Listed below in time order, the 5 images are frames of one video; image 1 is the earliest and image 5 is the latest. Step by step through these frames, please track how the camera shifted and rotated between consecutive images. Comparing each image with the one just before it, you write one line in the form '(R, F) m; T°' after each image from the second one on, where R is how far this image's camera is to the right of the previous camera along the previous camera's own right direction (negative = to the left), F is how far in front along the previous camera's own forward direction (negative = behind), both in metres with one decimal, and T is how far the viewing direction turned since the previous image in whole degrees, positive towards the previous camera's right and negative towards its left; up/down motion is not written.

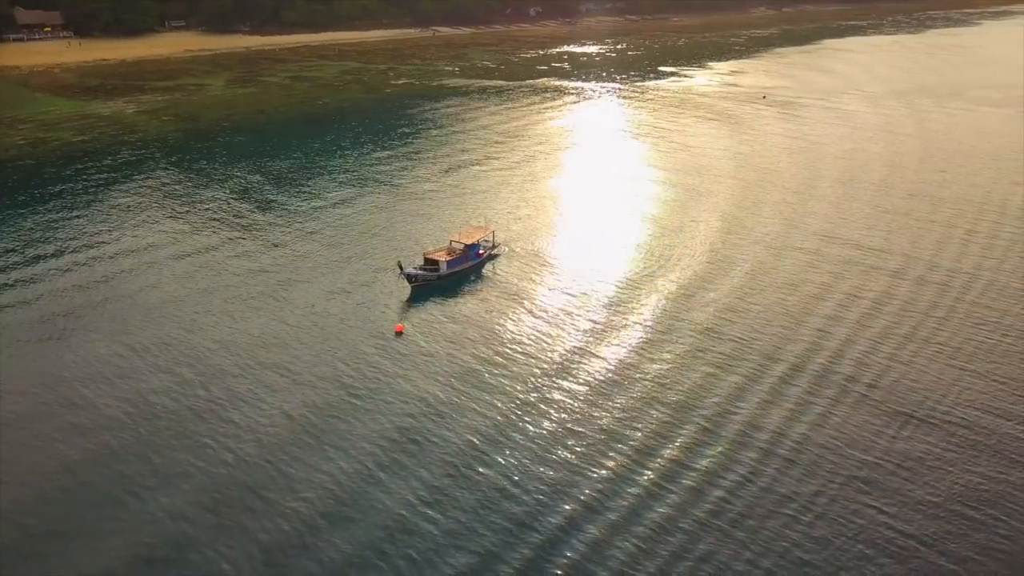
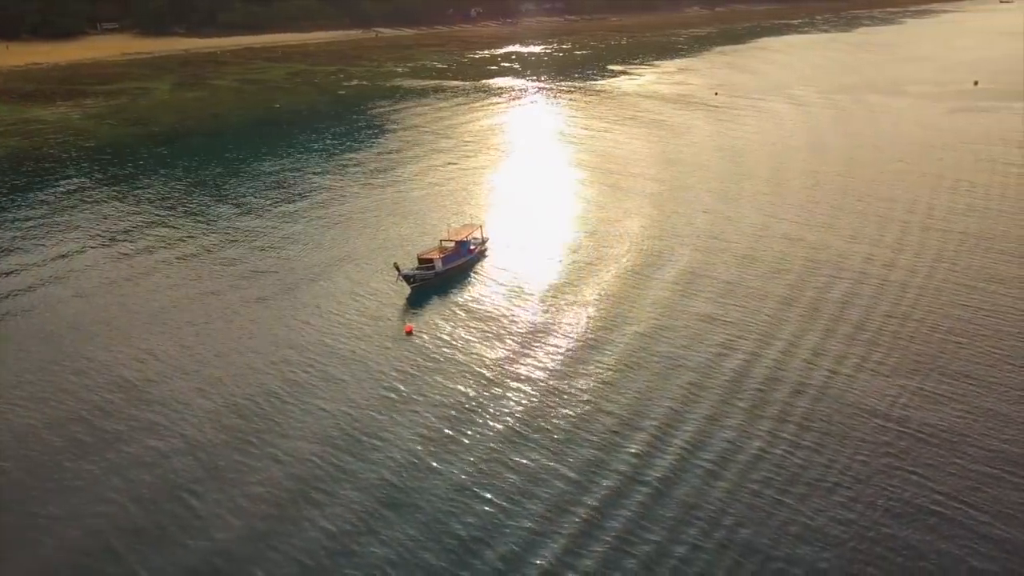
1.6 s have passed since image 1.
(-1.0, -0.3) m; +4°
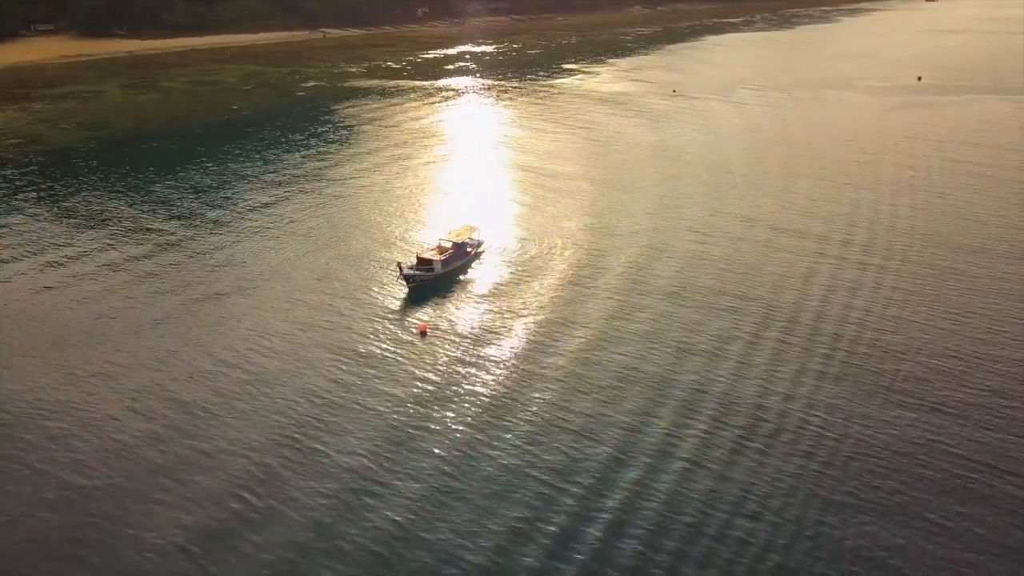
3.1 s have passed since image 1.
(-1.0, -0.3) m; +4°
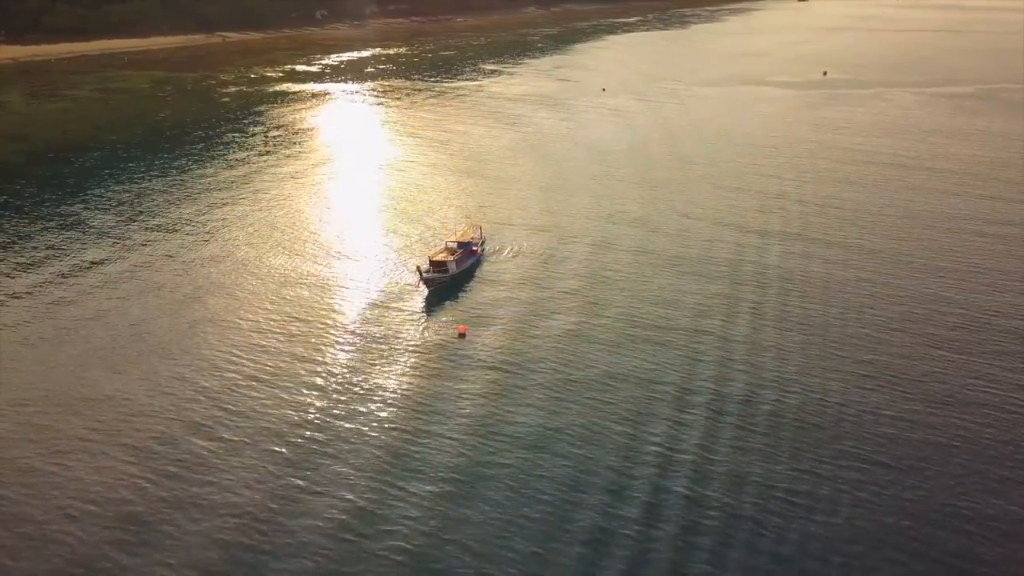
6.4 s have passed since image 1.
(-2.2, -0.3) m; +8°
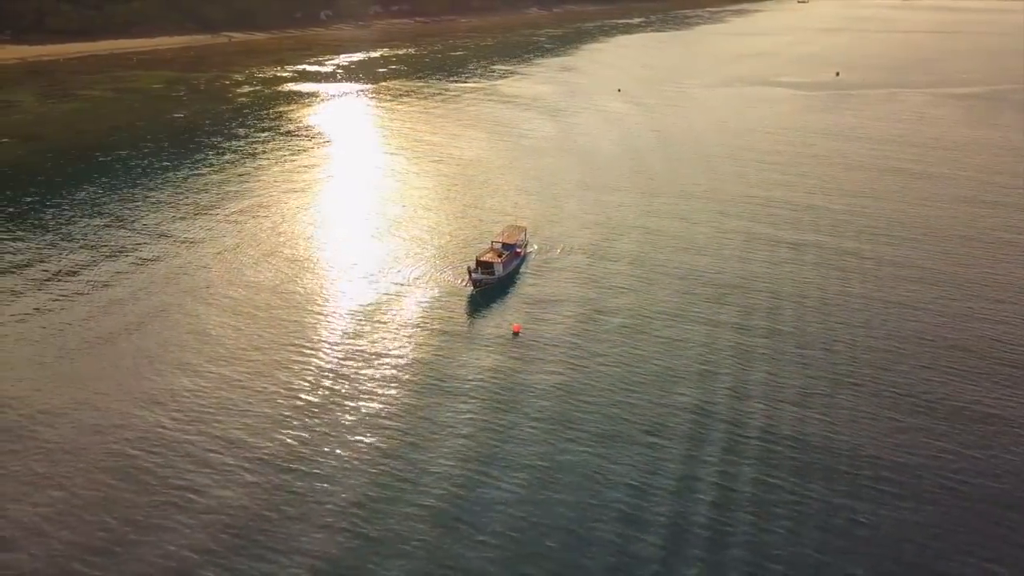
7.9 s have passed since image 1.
(-0.8, -0.1) m; 0°
